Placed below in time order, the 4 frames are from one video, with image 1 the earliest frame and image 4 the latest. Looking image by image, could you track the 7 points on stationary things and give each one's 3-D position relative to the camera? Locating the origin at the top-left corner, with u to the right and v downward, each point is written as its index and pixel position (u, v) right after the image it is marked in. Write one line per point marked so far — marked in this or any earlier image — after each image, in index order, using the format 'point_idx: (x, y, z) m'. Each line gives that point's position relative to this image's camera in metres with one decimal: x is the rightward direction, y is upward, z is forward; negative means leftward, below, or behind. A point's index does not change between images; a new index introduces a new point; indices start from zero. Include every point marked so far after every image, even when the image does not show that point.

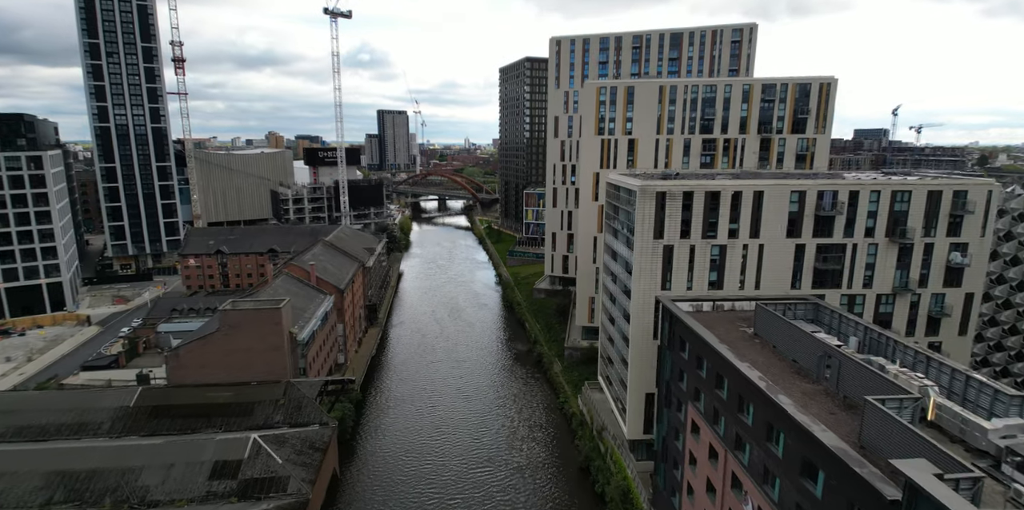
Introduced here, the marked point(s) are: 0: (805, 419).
0: (+9.2, -5.2, +17.4) m
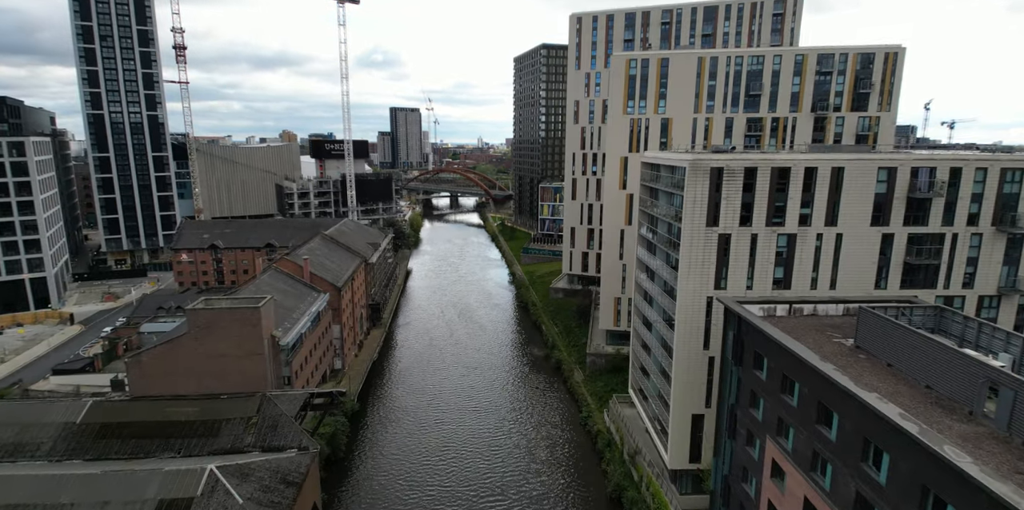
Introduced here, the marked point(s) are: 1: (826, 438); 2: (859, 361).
0: (+9.8, -4.7, +11.2) m
1: (+9.4, -5.5, +16.8) m
2: (+11.5, -3.5, +18.5) m
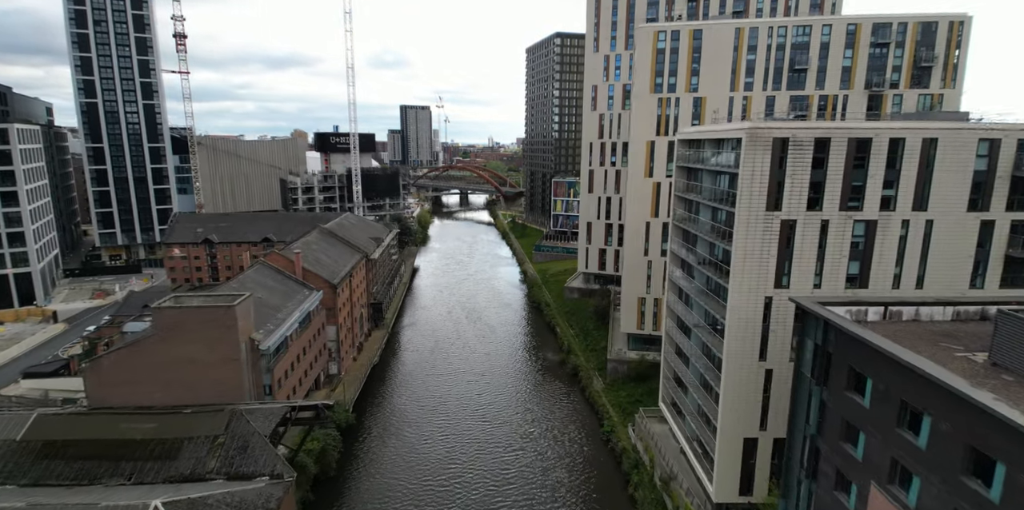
0: (+10.1, -4.3, +6.4) m
1: (+9.9, -5.1, +11.9) m
2: (+12.0, -3.1, +13.6) m
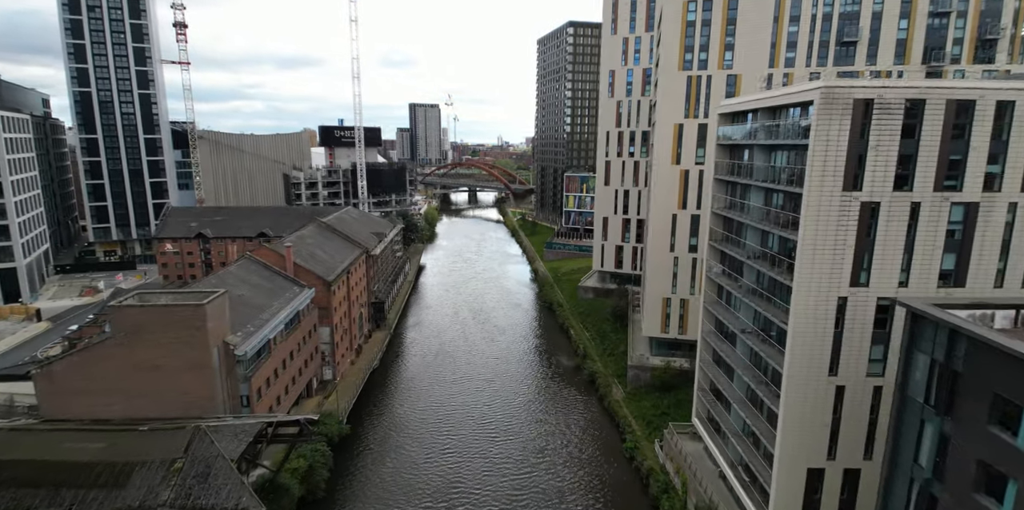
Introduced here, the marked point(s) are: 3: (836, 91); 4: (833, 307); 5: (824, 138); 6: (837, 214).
0: (+10.4, -4.0, +2.2) m
1: (+10.2, -4.8, +7.7) m
2: (+12.3, -2.8, +9.4) m
3: (+10.1, +5.1, +17.3) m
4: (+10.6, -1.7, +18.5) m
5: (+9.7, +3.6, +17.6) m
6: (+10.4, +1.3, +18.0) m
